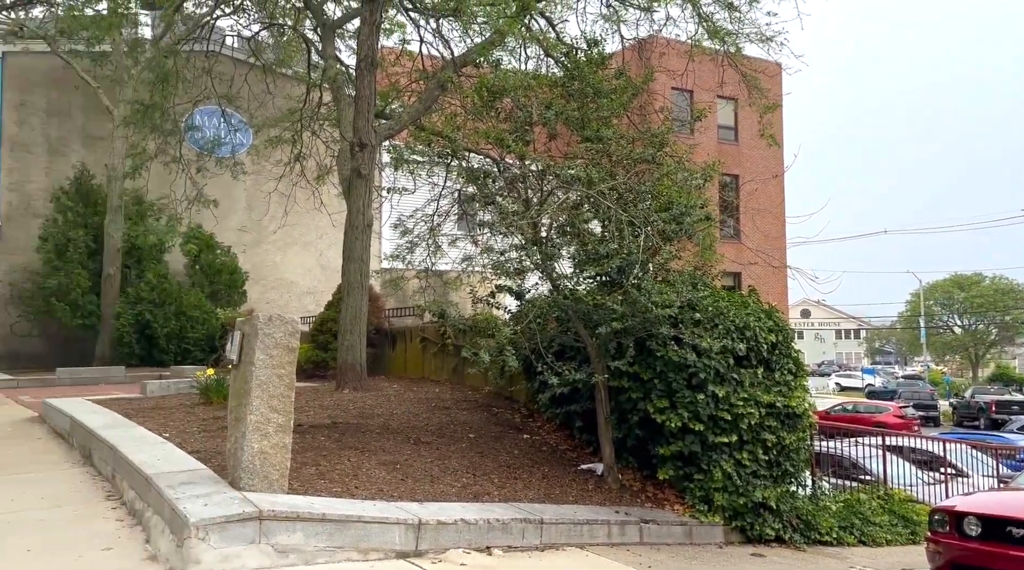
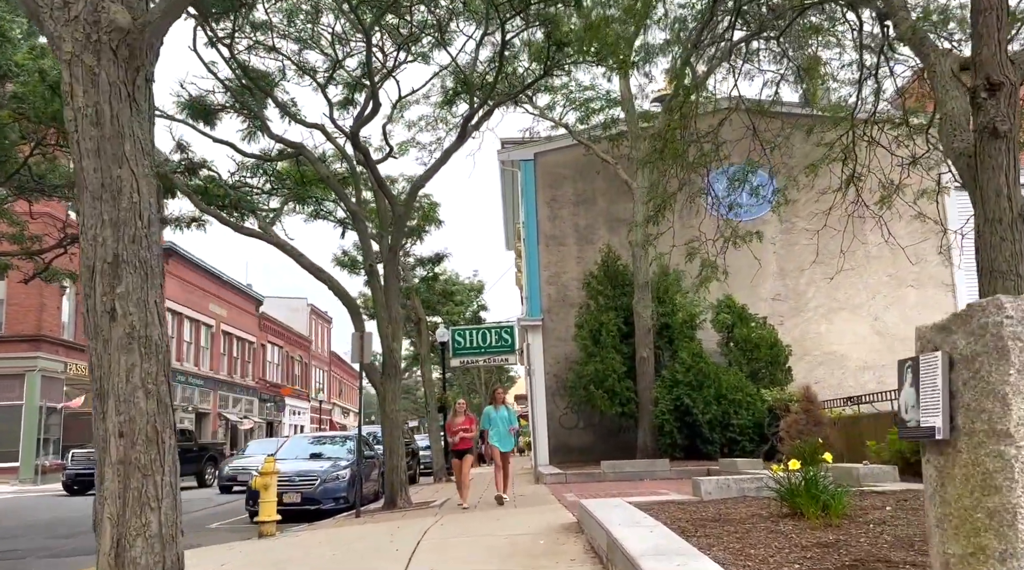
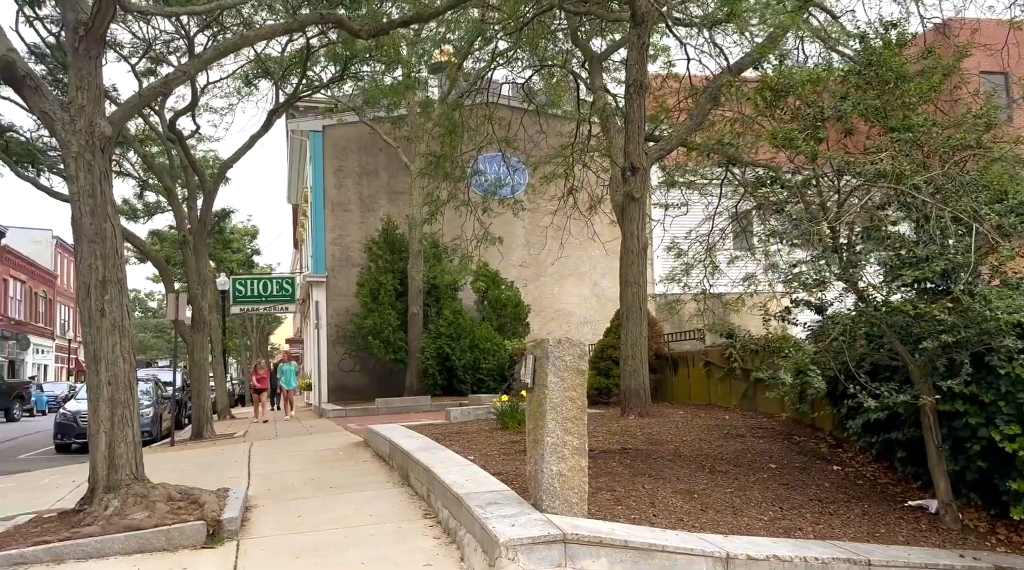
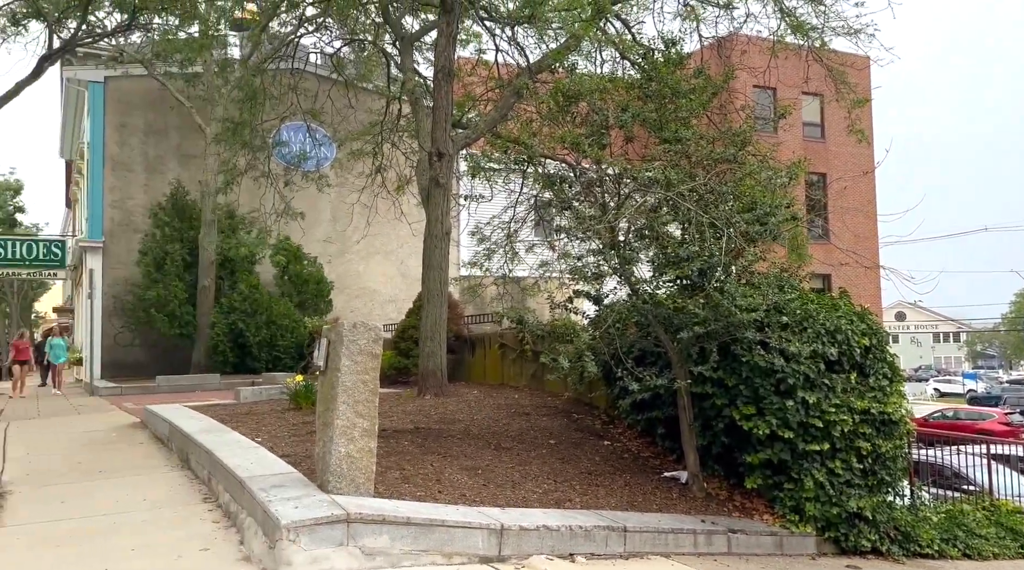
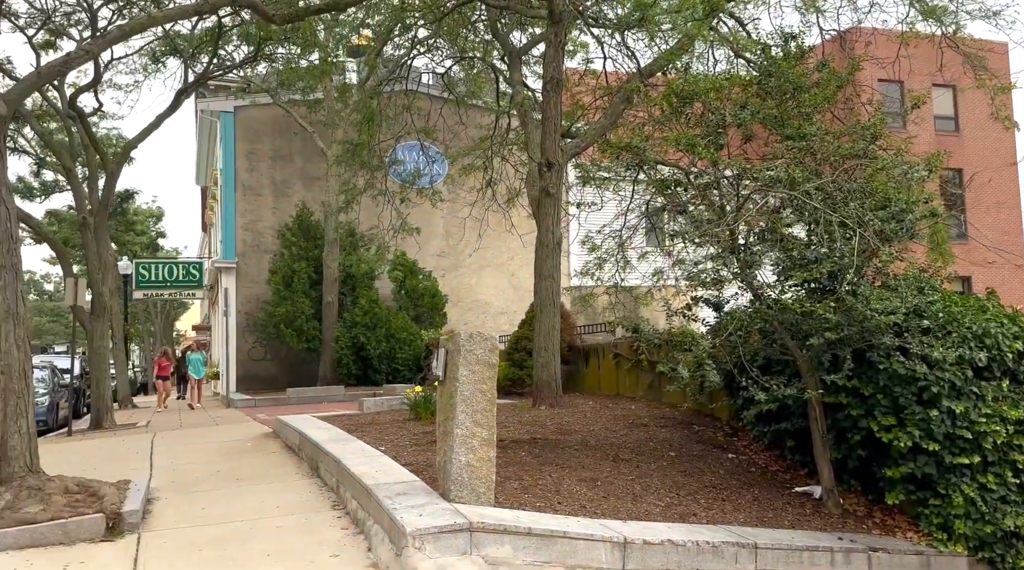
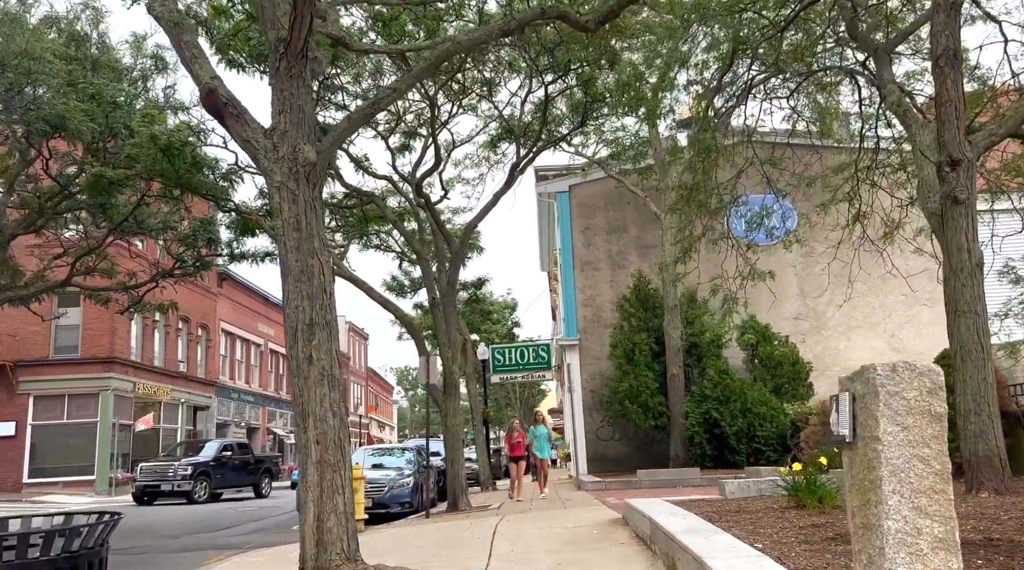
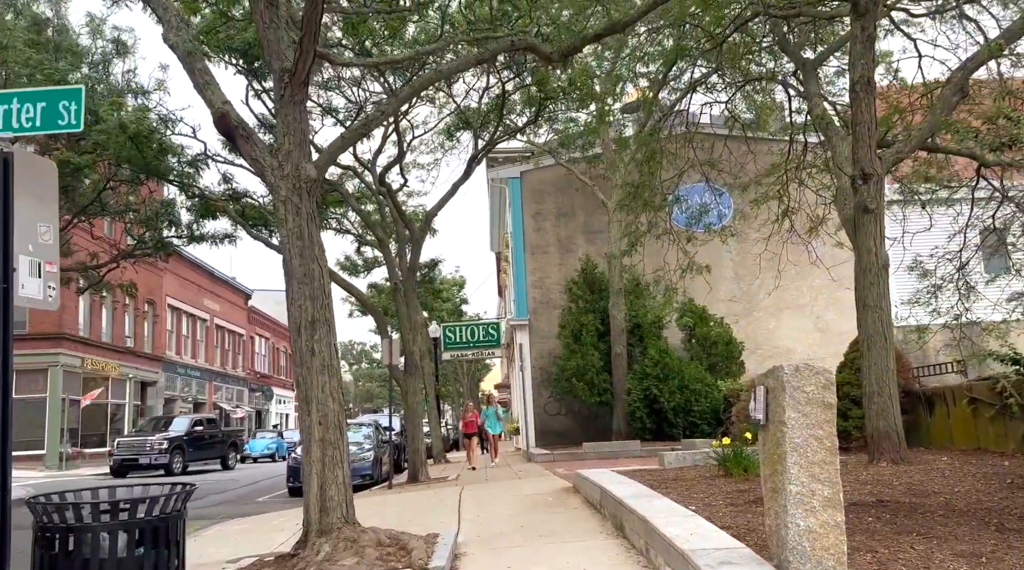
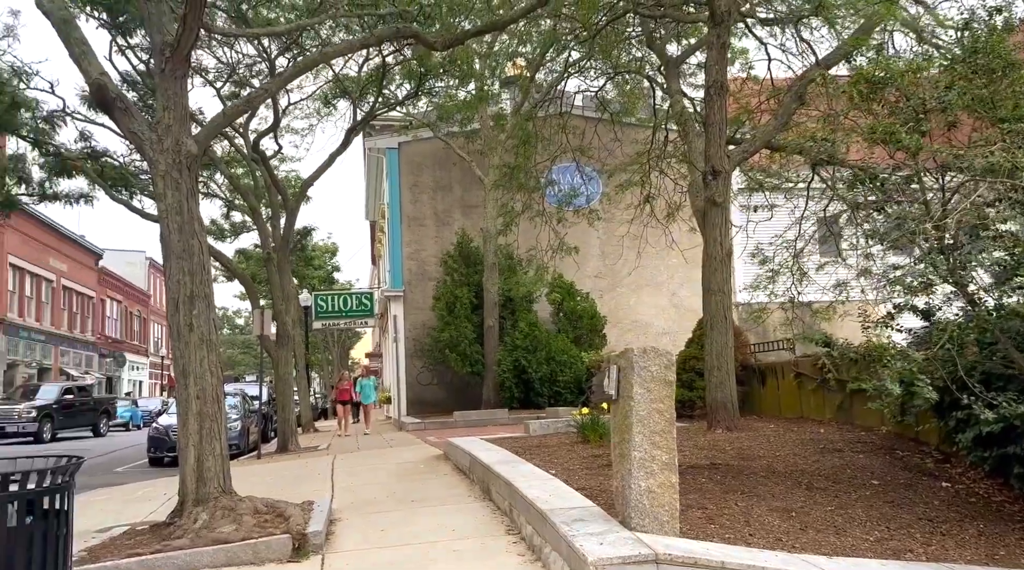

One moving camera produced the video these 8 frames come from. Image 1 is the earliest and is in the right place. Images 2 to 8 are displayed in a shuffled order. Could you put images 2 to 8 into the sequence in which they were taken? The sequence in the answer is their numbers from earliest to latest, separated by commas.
4, 5, 3, 8, 7, 6, 2
